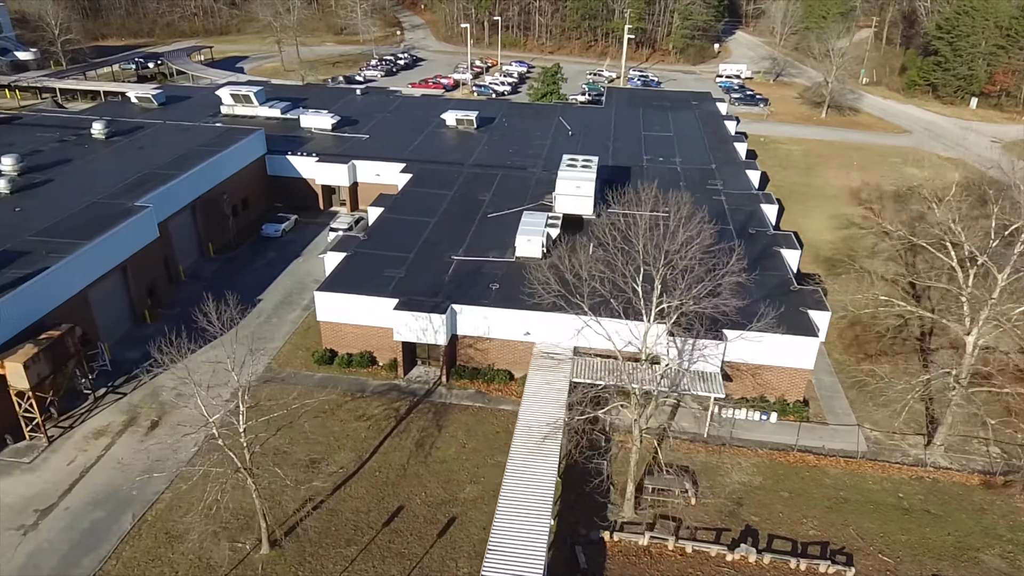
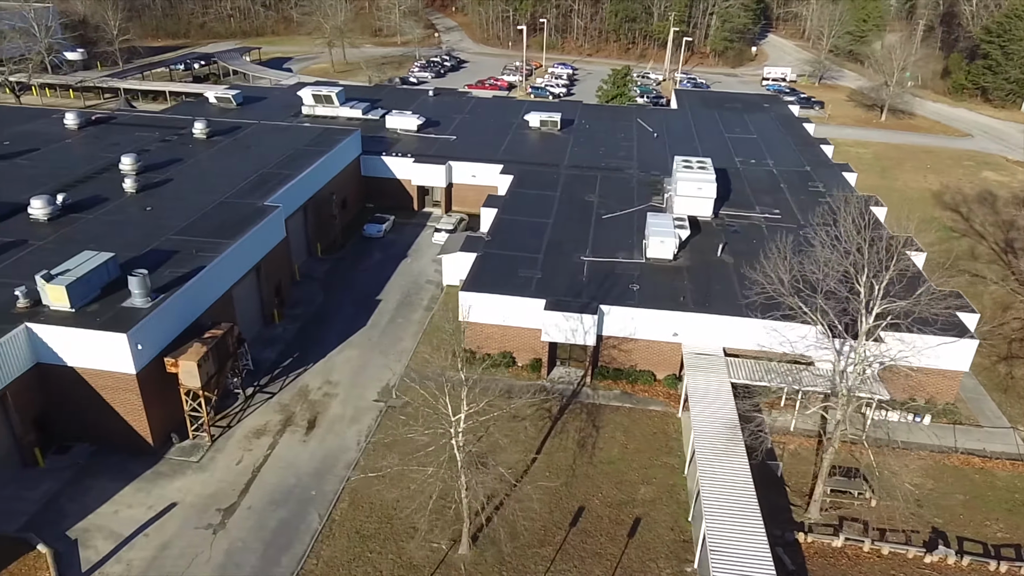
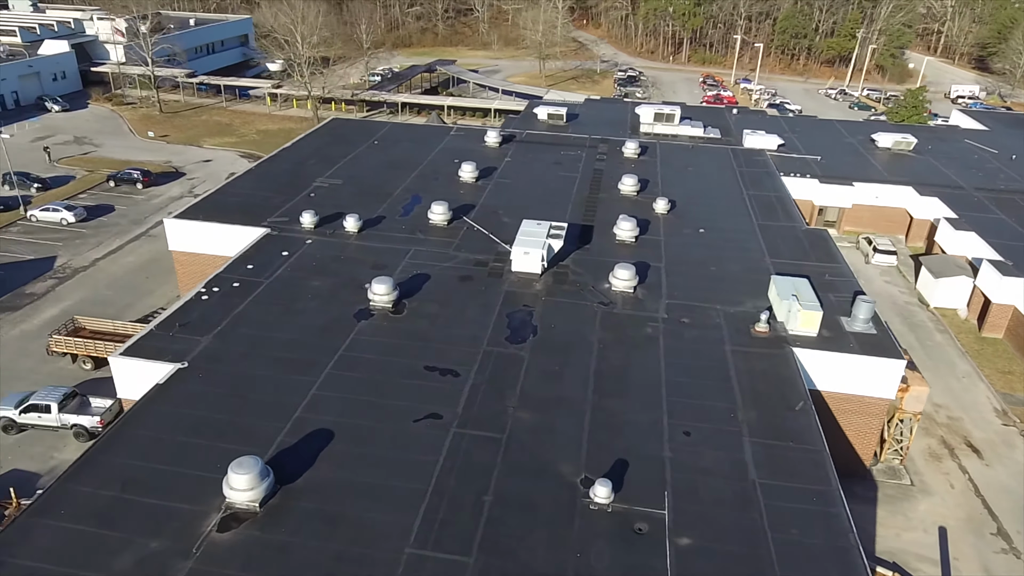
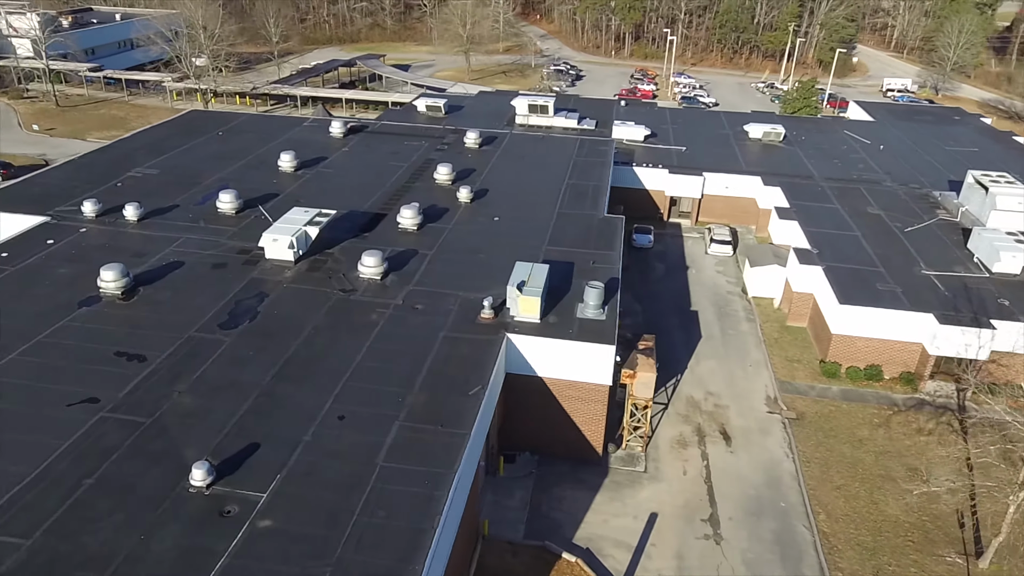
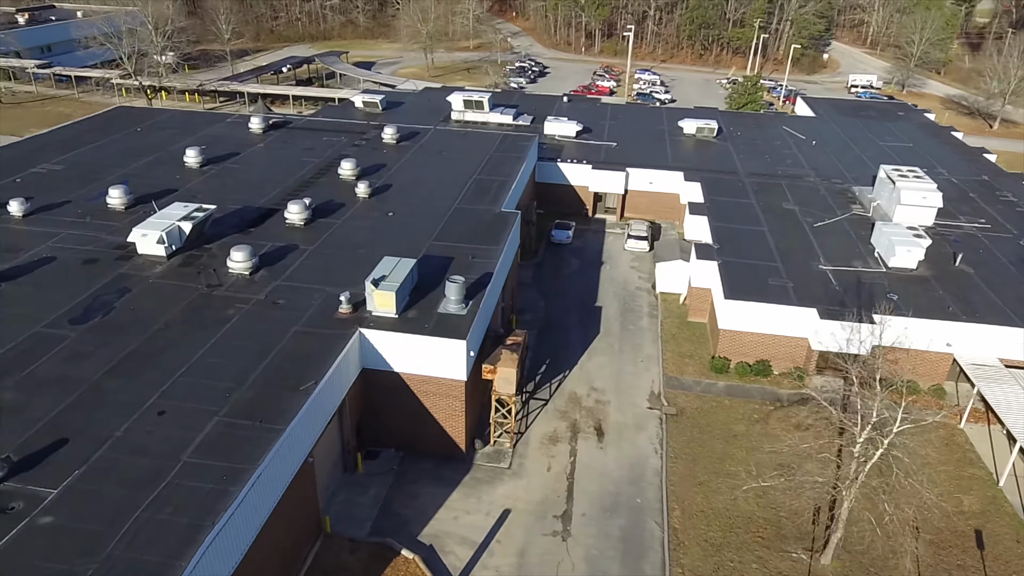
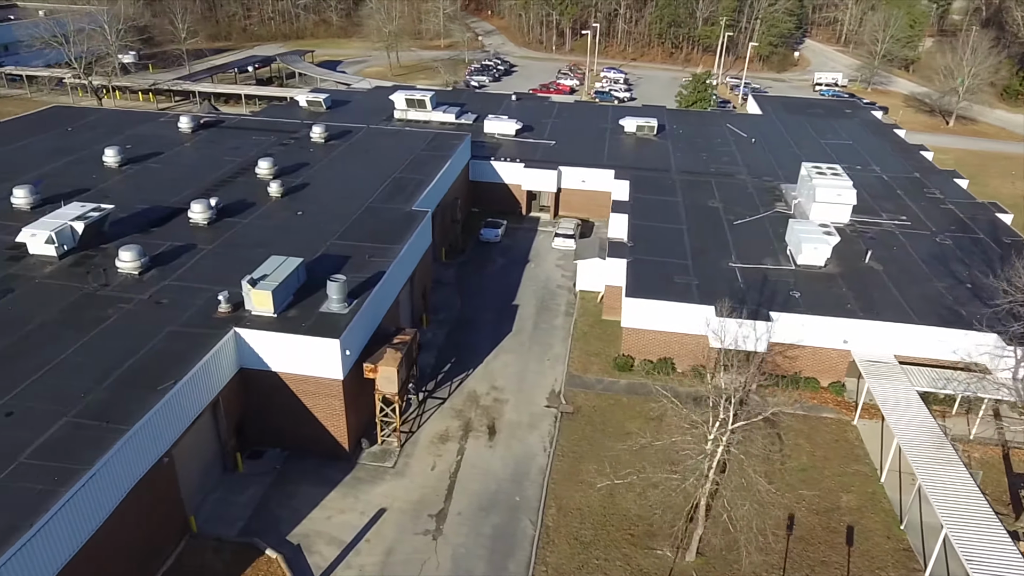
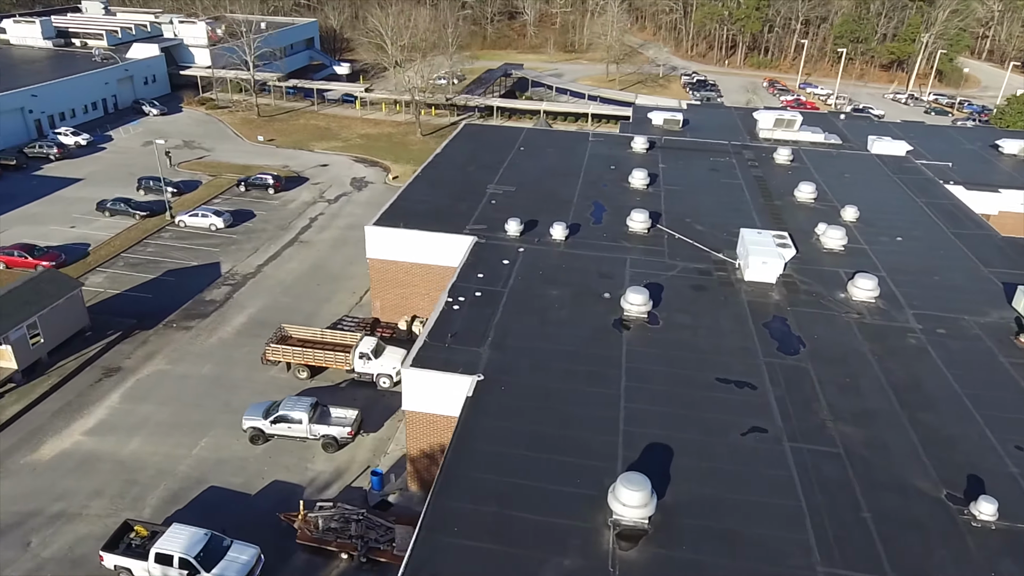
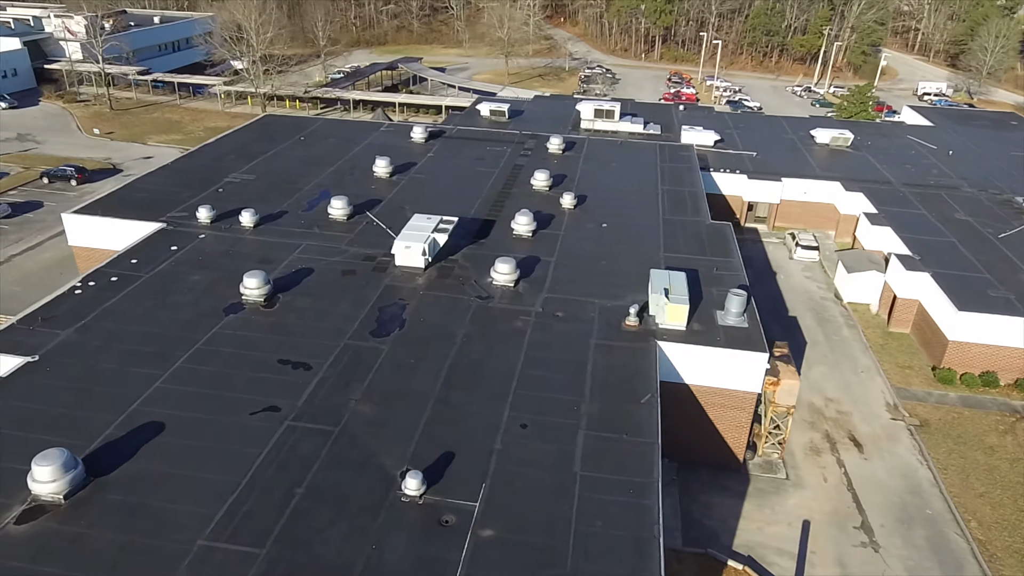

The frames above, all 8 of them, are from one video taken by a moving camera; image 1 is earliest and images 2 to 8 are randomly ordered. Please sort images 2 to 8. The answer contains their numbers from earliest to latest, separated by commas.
2, 6, 5, 4, 8, 3, 7
